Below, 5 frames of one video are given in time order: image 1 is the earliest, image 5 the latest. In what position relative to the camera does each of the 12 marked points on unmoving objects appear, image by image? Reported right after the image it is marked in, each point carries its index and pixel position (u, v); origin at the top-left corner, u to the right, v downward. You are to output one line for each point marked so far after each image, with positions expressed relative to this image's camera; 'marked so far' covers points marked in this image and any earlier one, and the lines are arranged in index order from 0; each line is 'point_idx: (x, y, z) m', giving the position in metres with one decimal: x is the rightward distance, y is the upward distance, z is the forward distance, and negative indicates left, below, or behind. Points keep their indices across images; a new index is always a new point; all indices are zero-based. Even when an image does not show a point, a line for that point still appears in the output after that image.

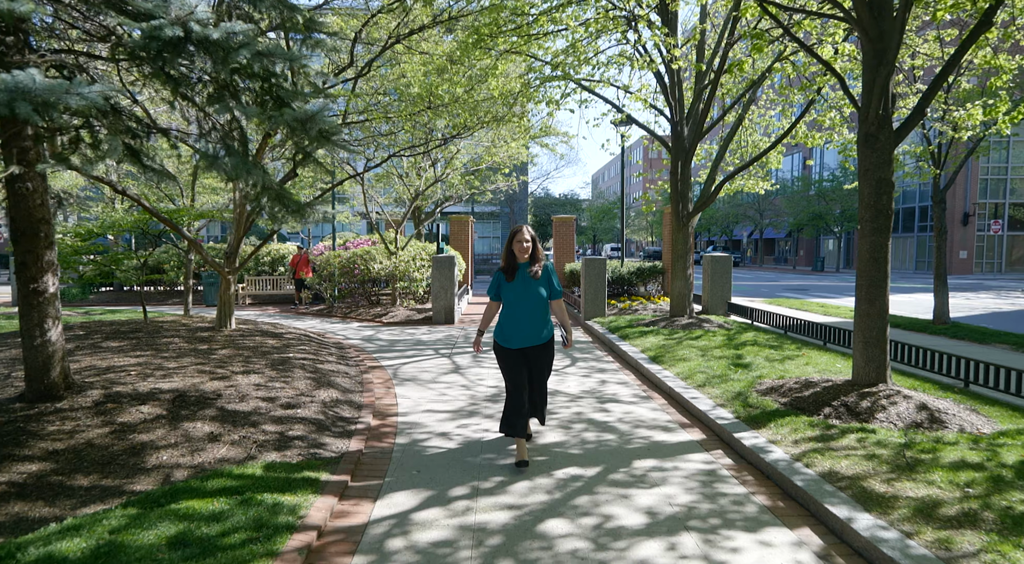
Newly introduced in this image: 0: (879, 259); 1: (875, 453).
0: (+3.7, +0.2, +6.0) m
1: (+2.8, -1.3, +4.8) m
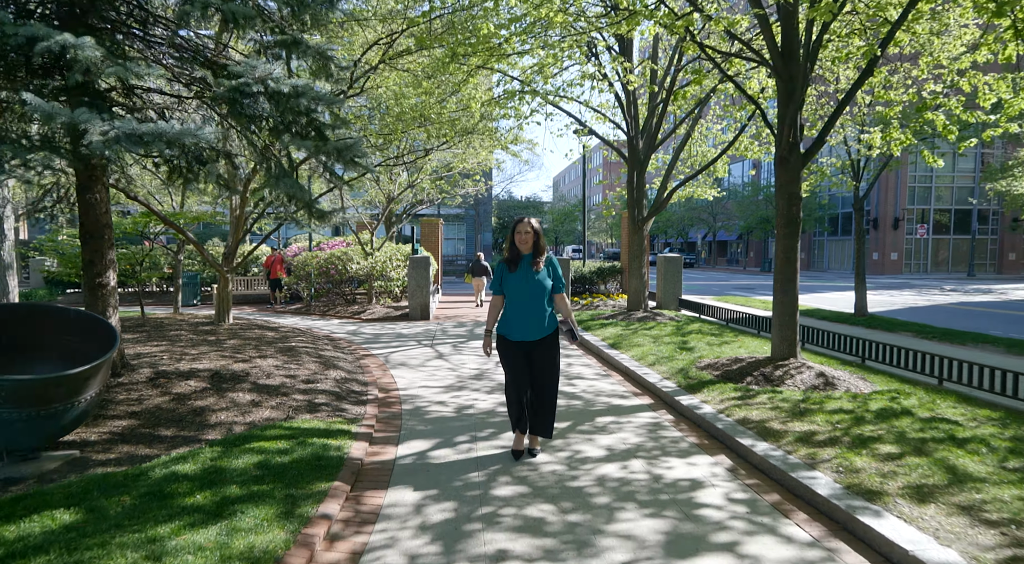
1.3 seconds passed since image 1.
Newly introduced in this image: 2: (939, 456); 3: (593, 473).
0: (+3.5, +0.3, +7.6) m
1: (+2.7, -1.3, +6.3) m
2: (+3.2, -1.3, +4.5) m
3: (+0.7, -1.5, +5.0) m
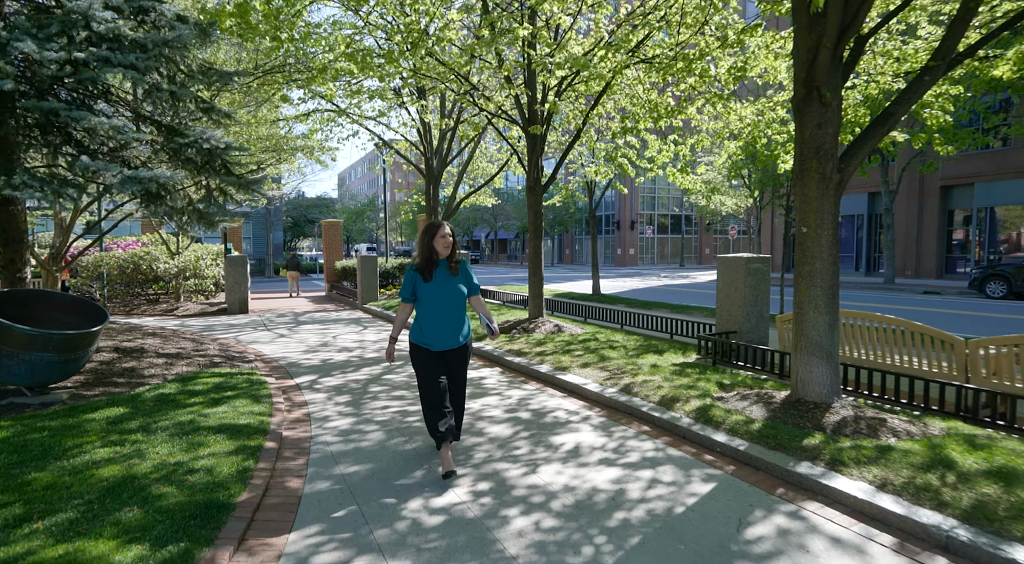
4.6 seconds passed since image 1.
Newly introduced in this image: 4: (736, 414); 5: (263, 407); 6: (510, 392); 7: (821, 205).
0: (+0.5, +0.6, +11.8) m
1: (+0.3, -1.0, +10.3) m
2: (+1.3, -1.0, +8.9) m
3: (-1.2, -1.3, +8.4) m
4: (+2.0, -1.2, +5.5) m
5: (-2.6, -1.3, +6.4) m
6: (0.0, -1.3, +7.4) m
7: (+2.6, +0.7, +5.2) m
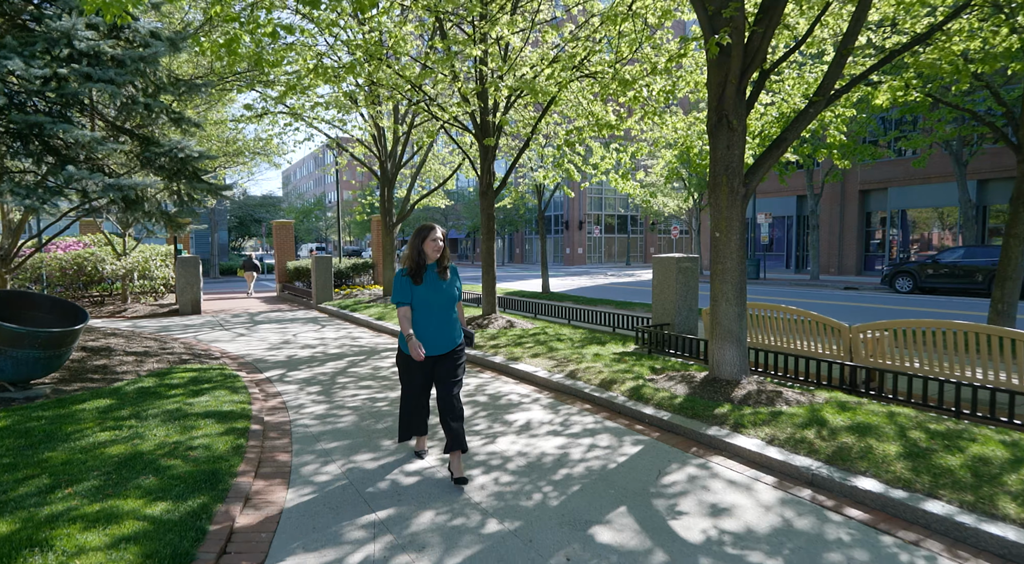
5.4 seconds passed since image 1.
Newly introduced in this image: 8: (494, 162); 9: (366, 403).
0: (-0.4, +0.6, +12.6) m
1: (-0.5, -1.0, +11.1) m
2: (+0.6, -1.0, +9.7) m
3: (-1.9, -1.3, +9.1) m
4: (+1.6, -1.2, +6.4) m
5: (-3.1, -1.3, +6.9) m
6: (-0.6, -1.3, +8.1) m
7: (+2.2, +0.7, +6.2) m
8: (-0.4, +2.5, +12.7) m
9: (-1.7, -1.4, +7.0) m
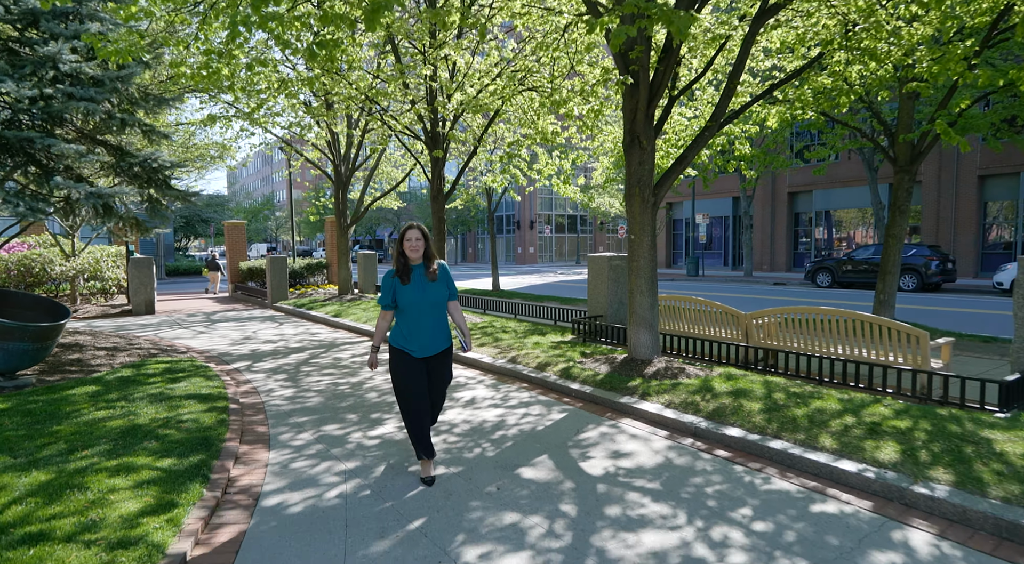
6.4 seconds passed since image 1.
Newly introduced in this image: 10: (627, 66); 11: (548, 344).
0: (-1.6, +0.6, +13.6) m
1: (-1.5, -0.9, +12.1) m
2: (-0.3, -0.9, +10.8) m
3: (-2.7, -1.3, +10.0) m
4: (+1.0, -1.1, +7.6) m
5: (-3.7, -1.3, +7.7) m
6: (-1.4, -1.3, +9.1) m
7: (+1.6, +0.8, +7.3) m
8: (-1.5, +2.5, +13.6) m
9: (-2.4, -1.4, +7.9) m
10: (+1.3, +2.6, +7.2) m
11: (+0.6, -1.0, +9.6) m
